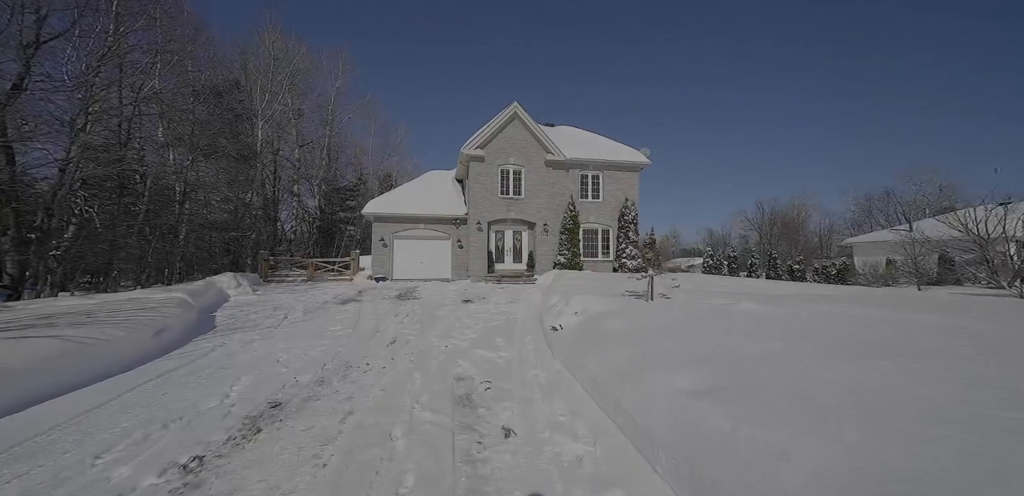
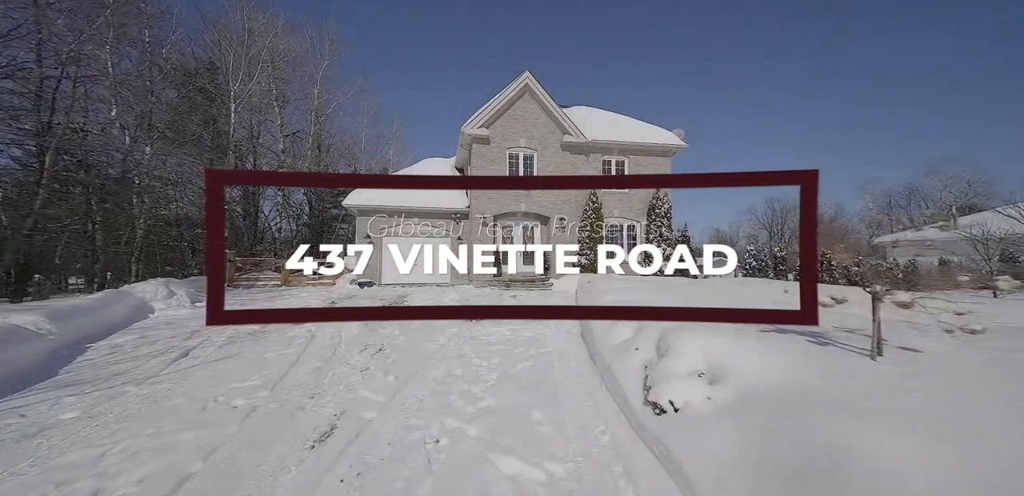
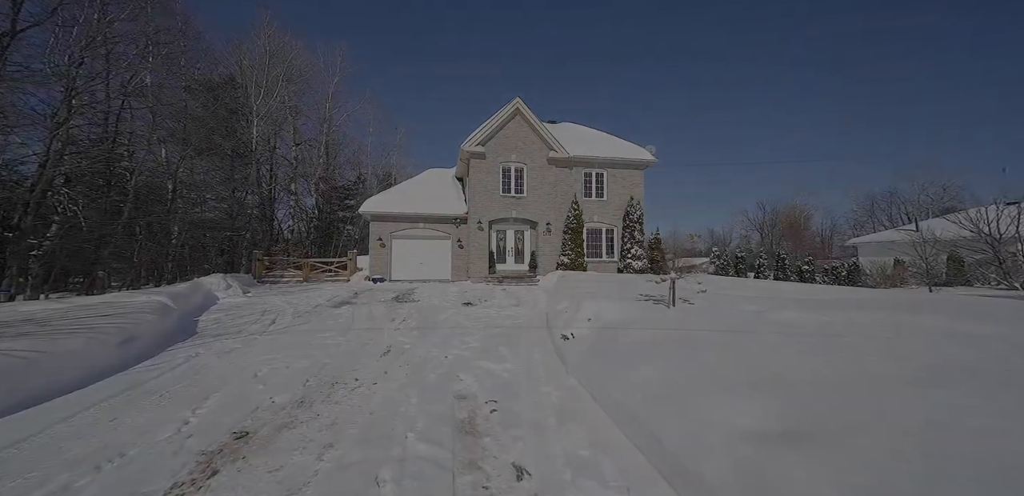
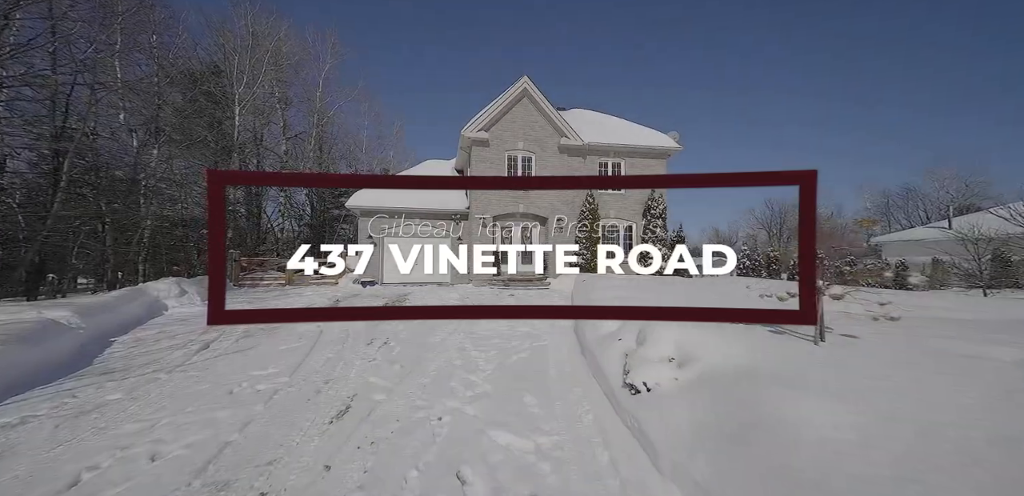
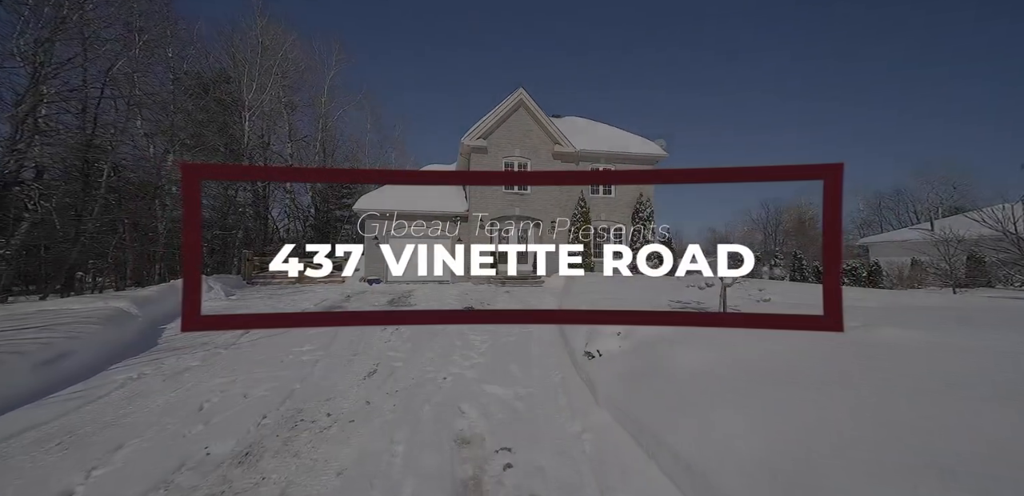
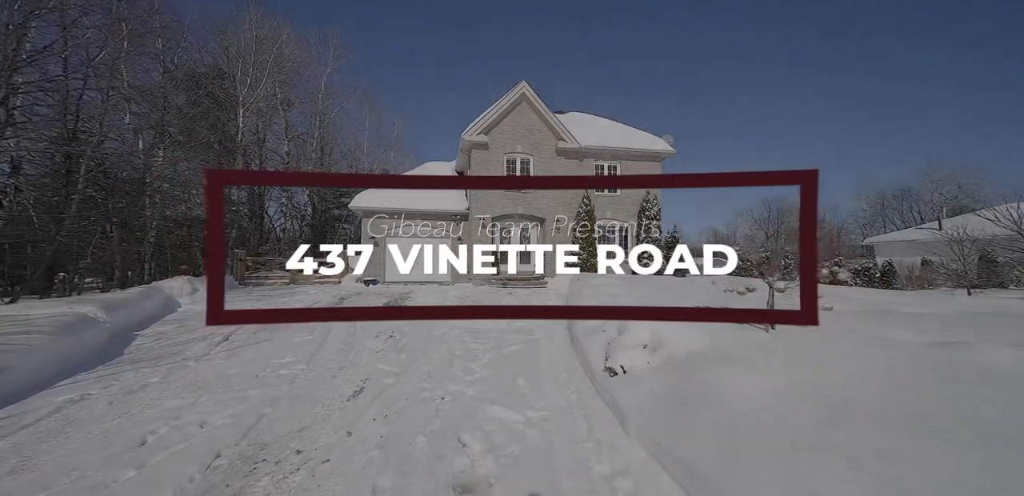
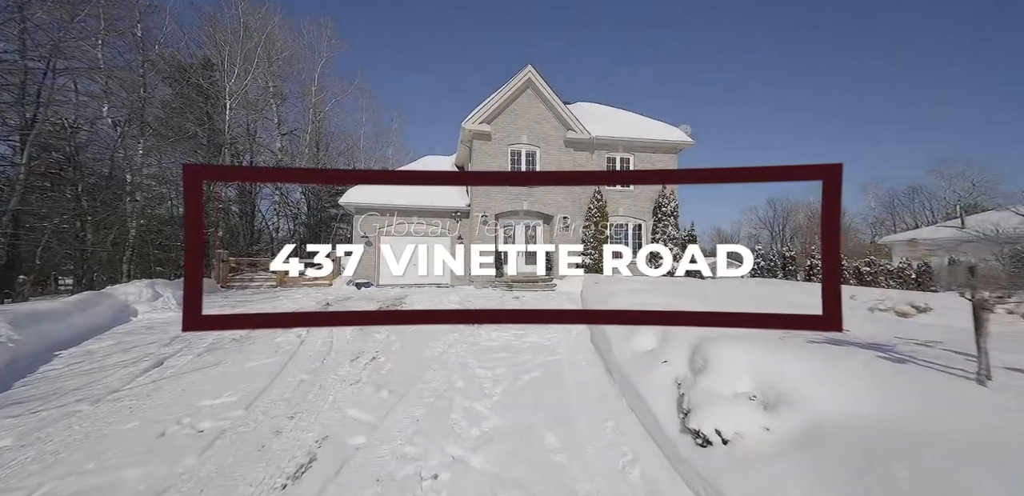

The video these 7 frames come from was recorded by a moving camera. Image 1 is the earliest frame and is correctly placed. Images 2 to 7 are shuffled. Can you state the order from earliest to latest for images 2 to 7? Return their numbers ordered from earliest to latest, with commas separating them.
3, 5, 6, 4, 2, 7
